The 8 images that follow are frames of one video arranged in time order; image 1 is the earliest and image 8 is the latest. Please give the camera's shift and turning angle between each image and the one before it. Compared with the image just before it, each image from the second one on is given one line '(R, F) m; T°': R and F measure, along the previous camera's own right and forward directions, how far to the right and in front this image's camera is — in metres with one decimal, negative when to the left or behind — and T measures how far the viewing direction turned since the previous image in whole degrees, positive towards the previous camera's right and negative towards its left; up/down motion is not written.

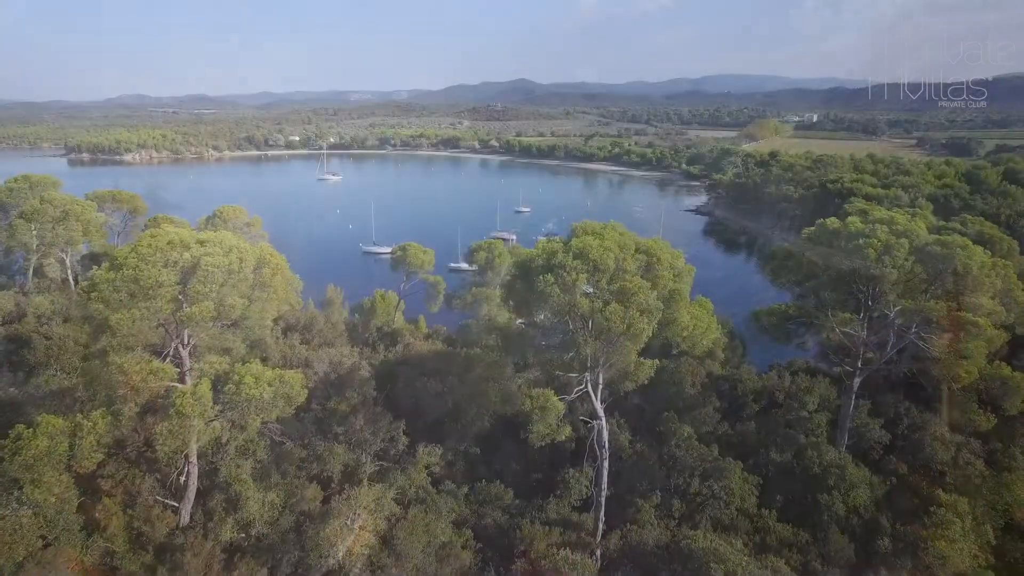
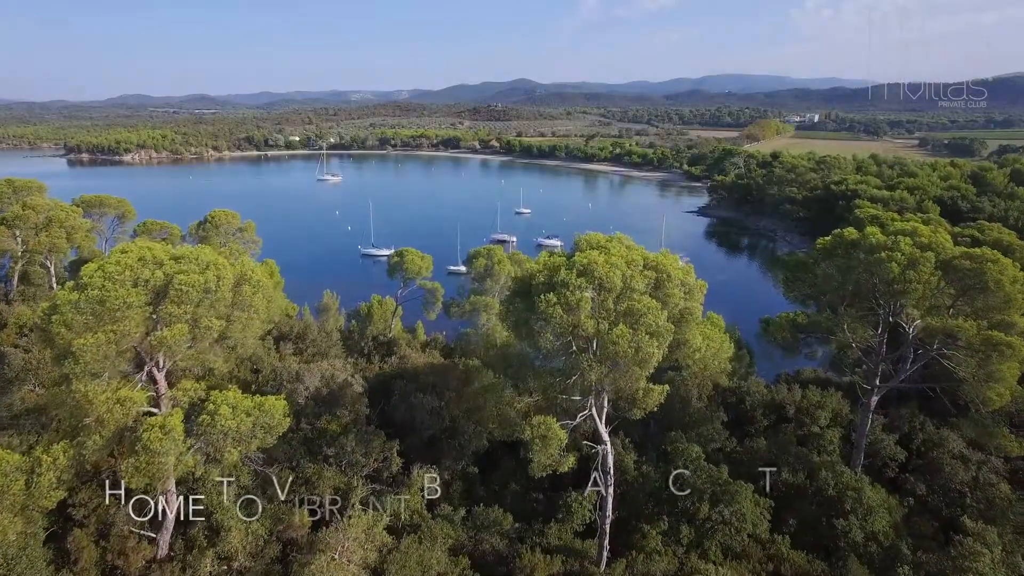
(0.0, +0.7) m; 0°
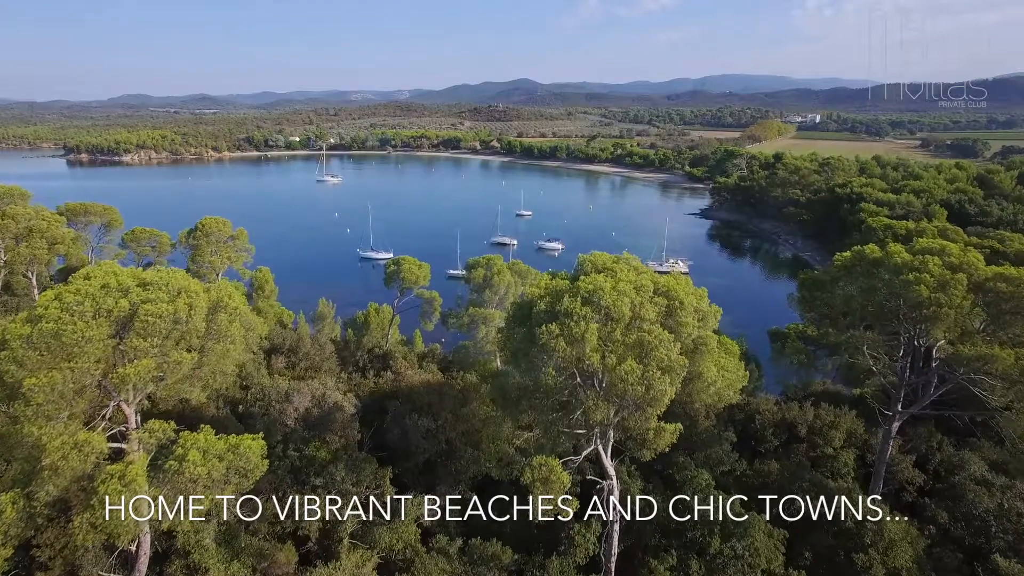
(0.0, +0.7) m; 0°
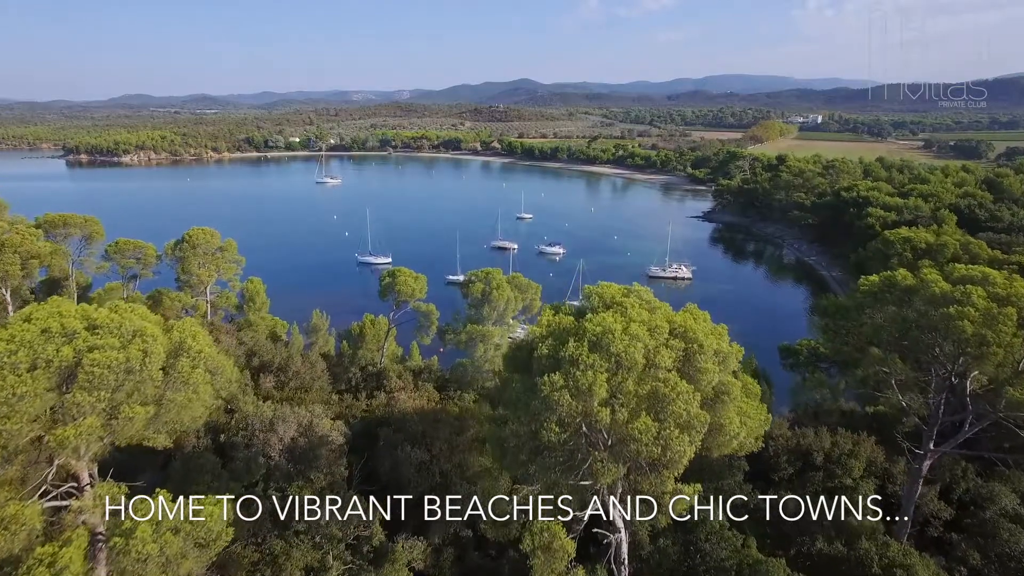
(0.0, +0.9) m; 0°
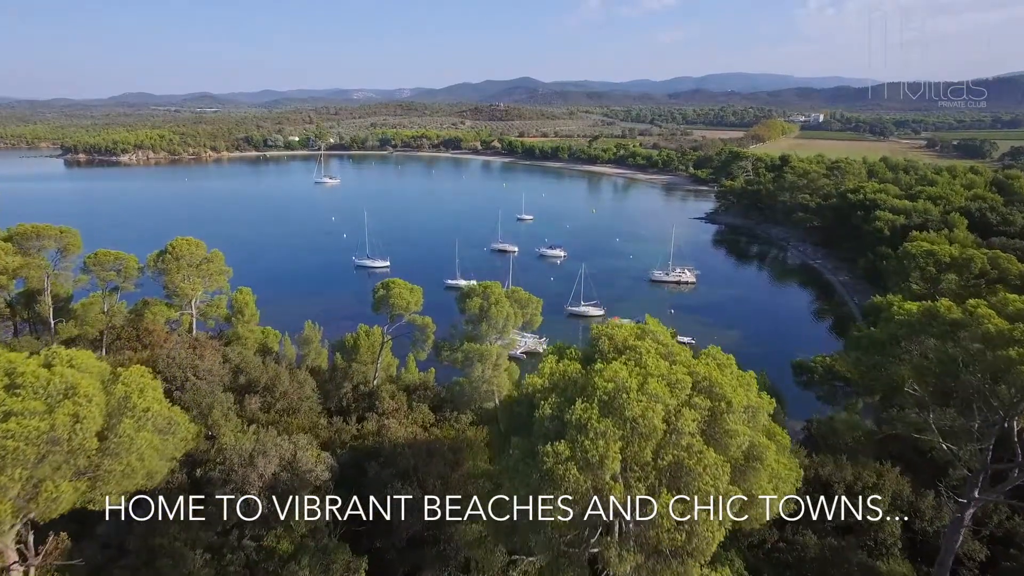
(0.0, +1.0) m; 0°
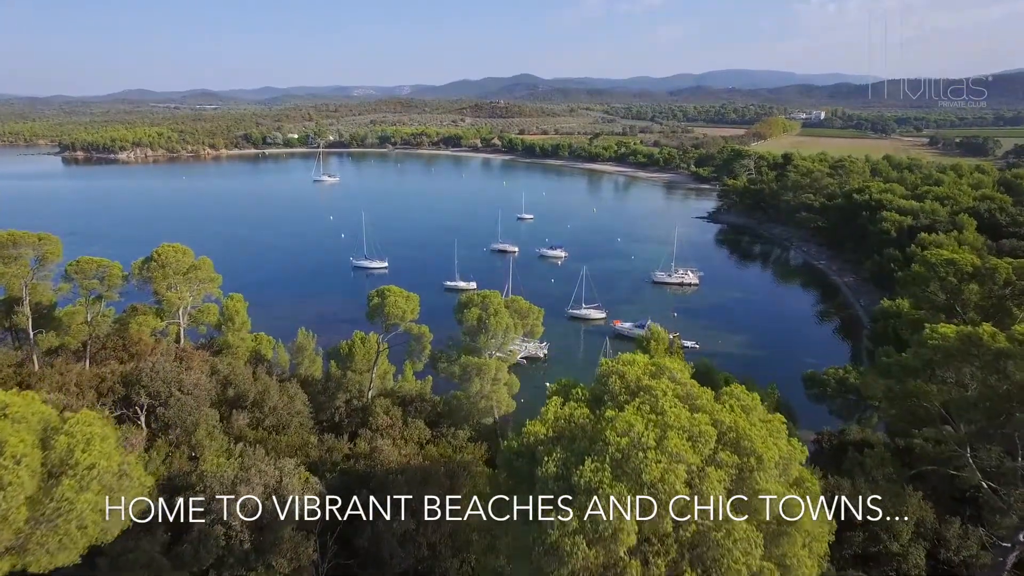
(0.0, +0.8) m; 0°
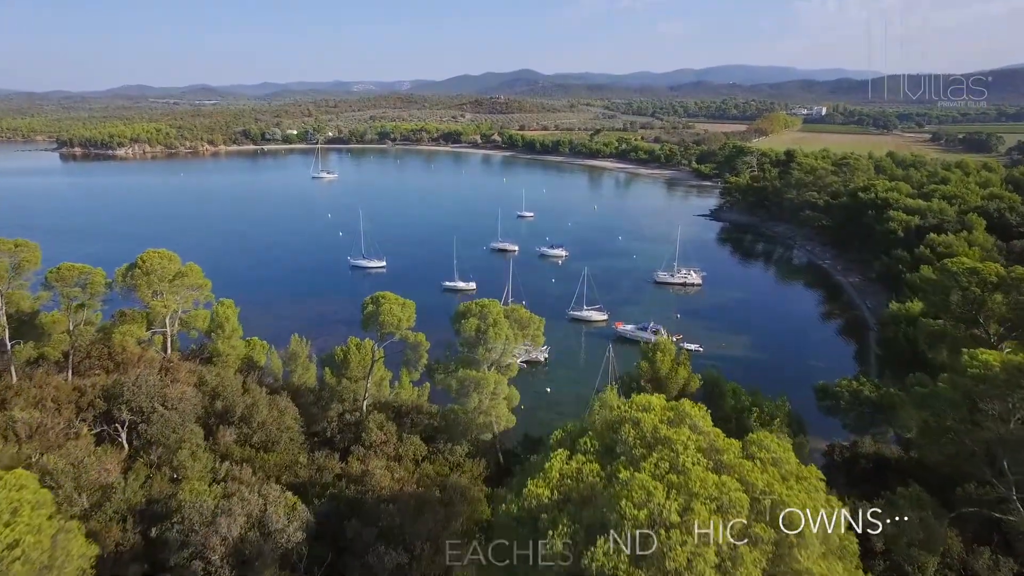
(0.0, +0.8) m; 0°
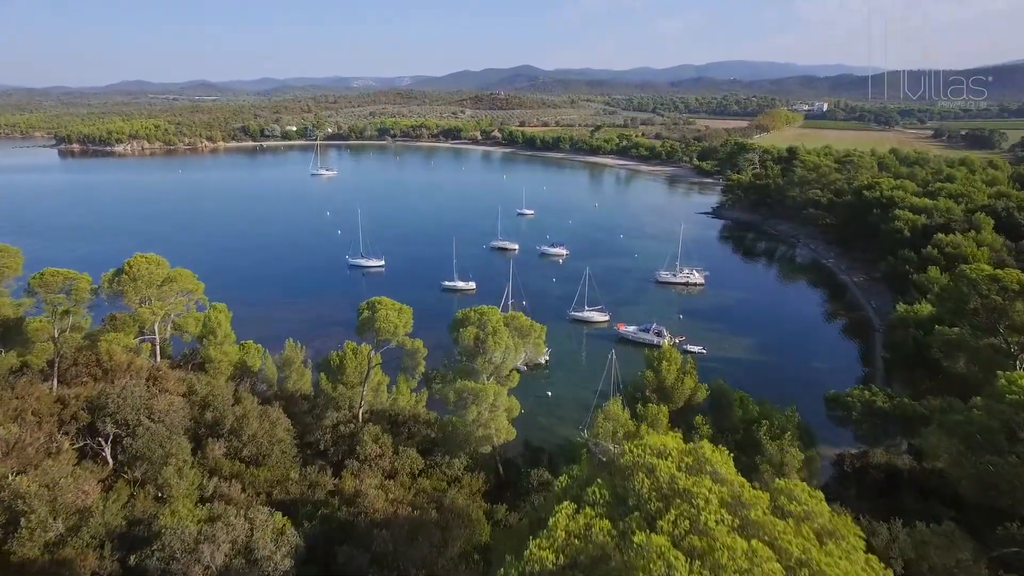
(0.0, +0.6) m; 0°
